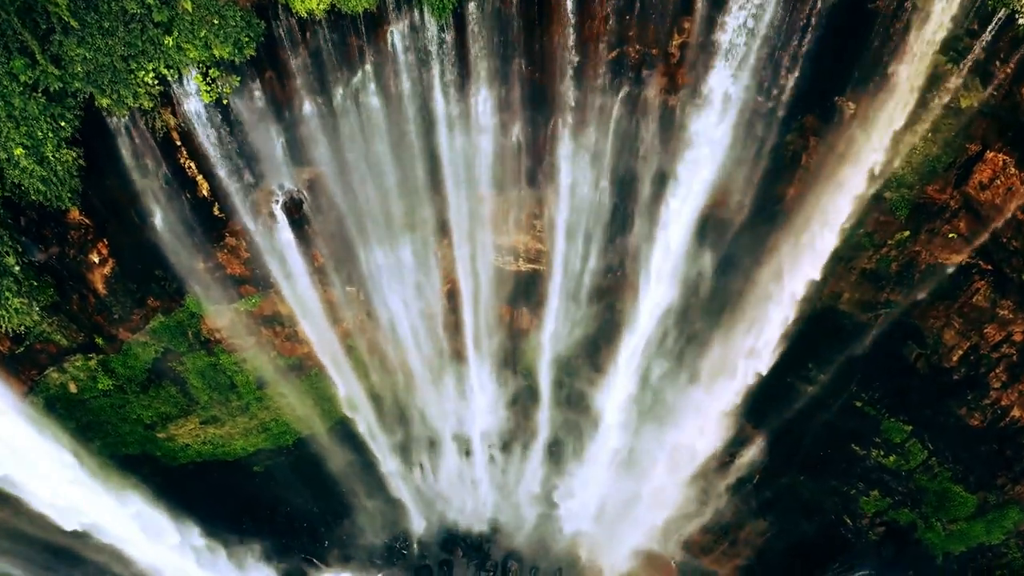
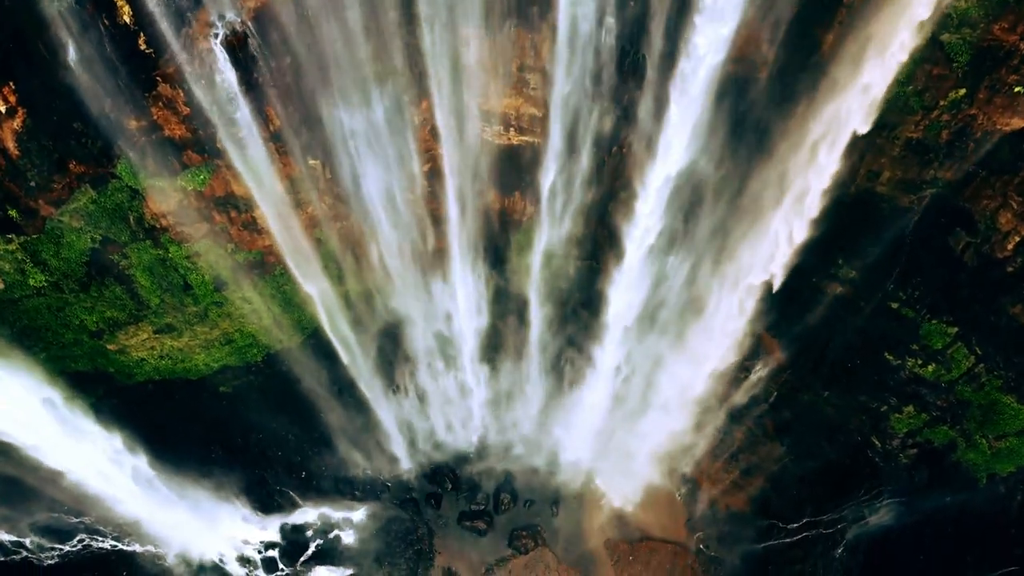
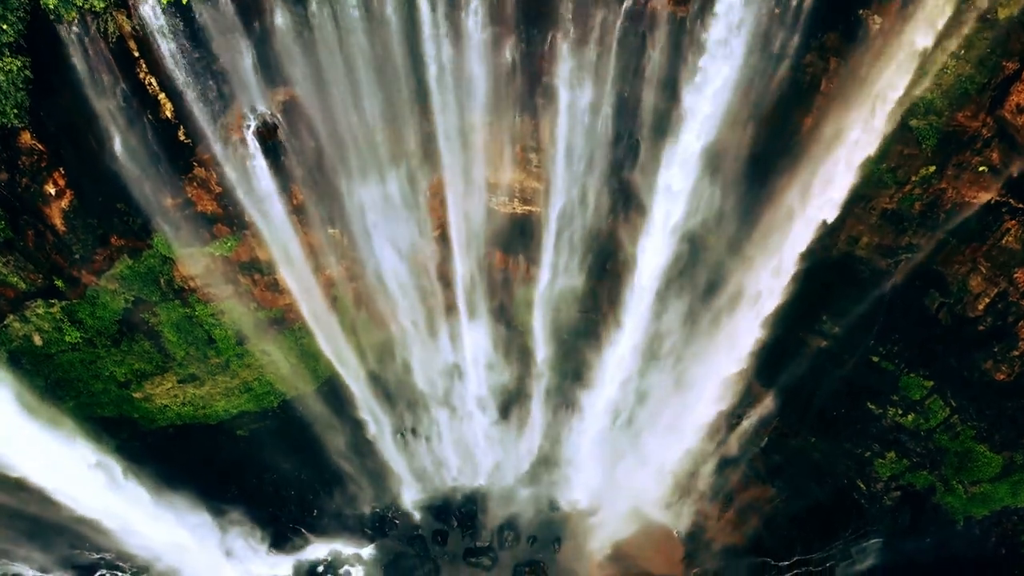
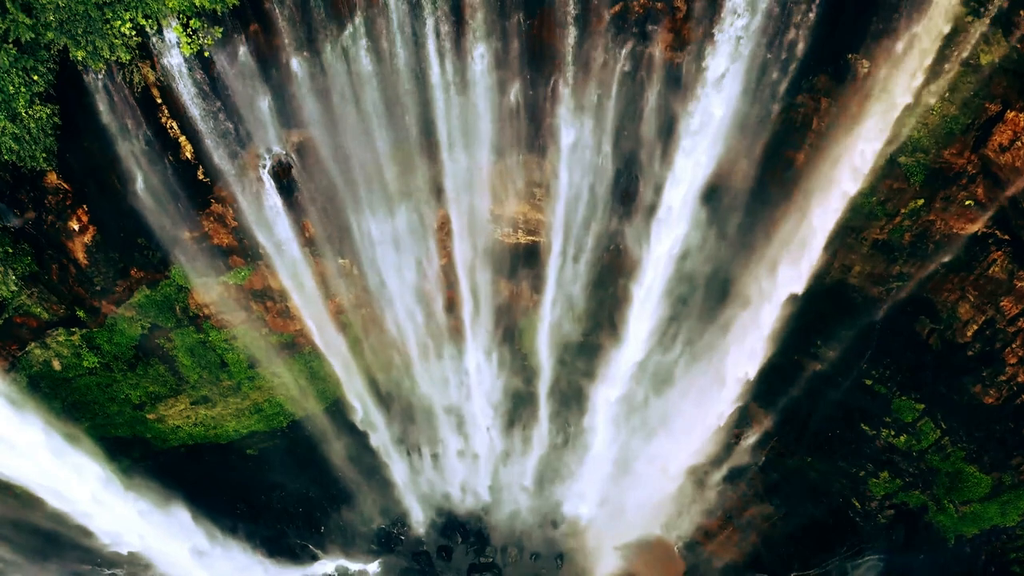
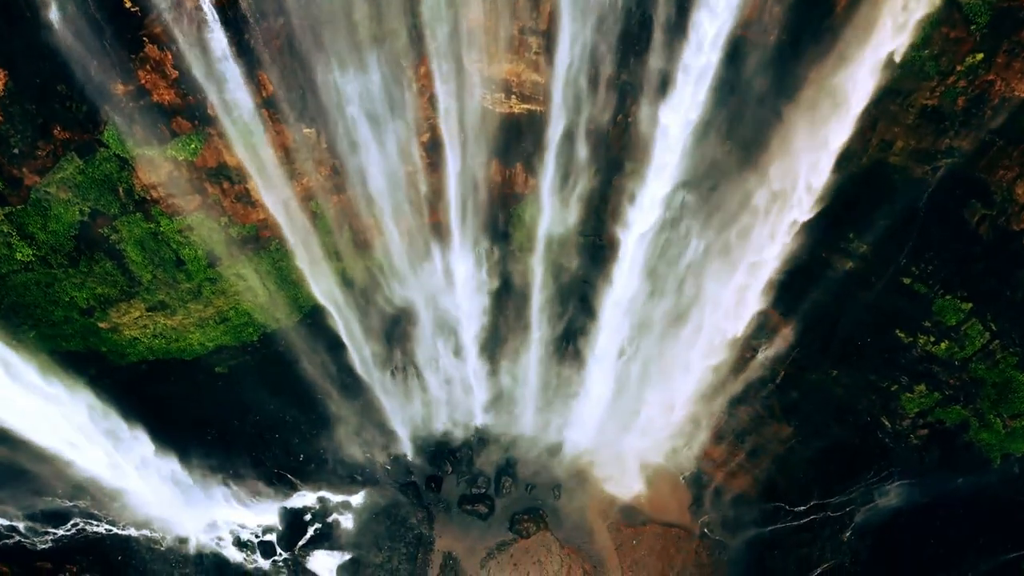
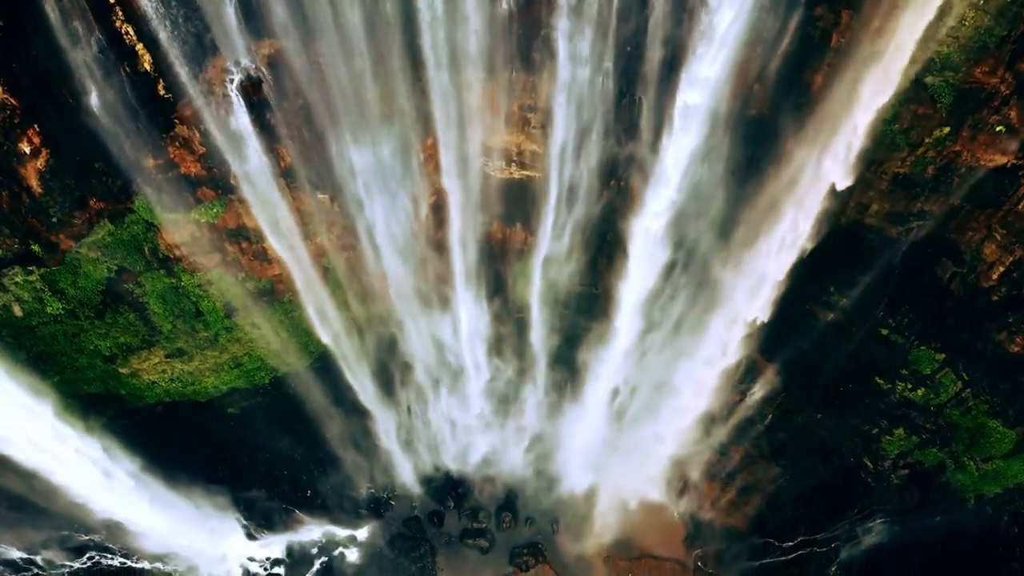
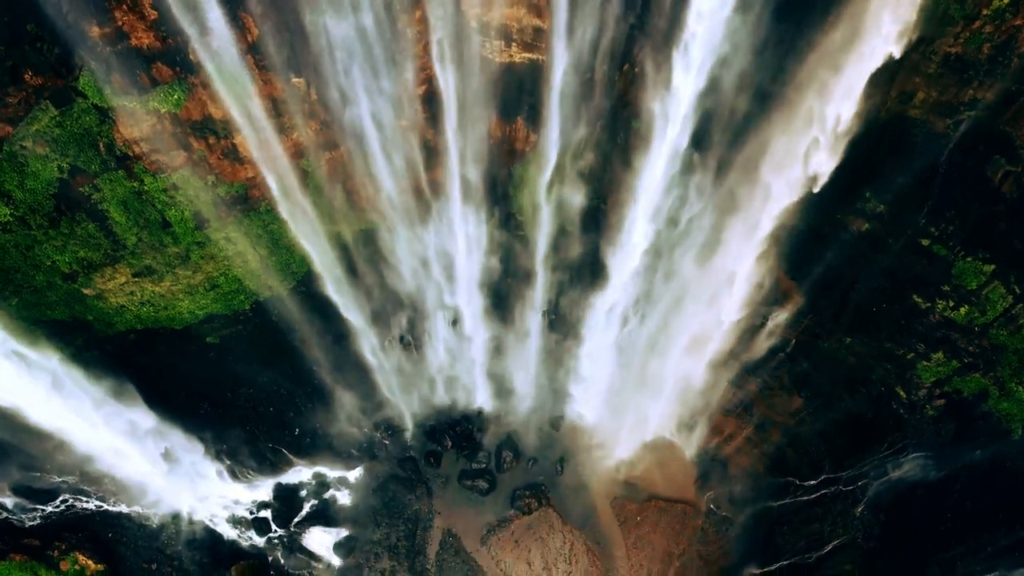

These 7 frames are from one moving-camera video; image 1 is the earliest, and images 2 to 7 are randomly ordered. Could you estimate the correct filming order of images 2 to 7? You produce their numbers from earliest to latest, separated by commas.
4, 3, 6, 2, 5, 7
